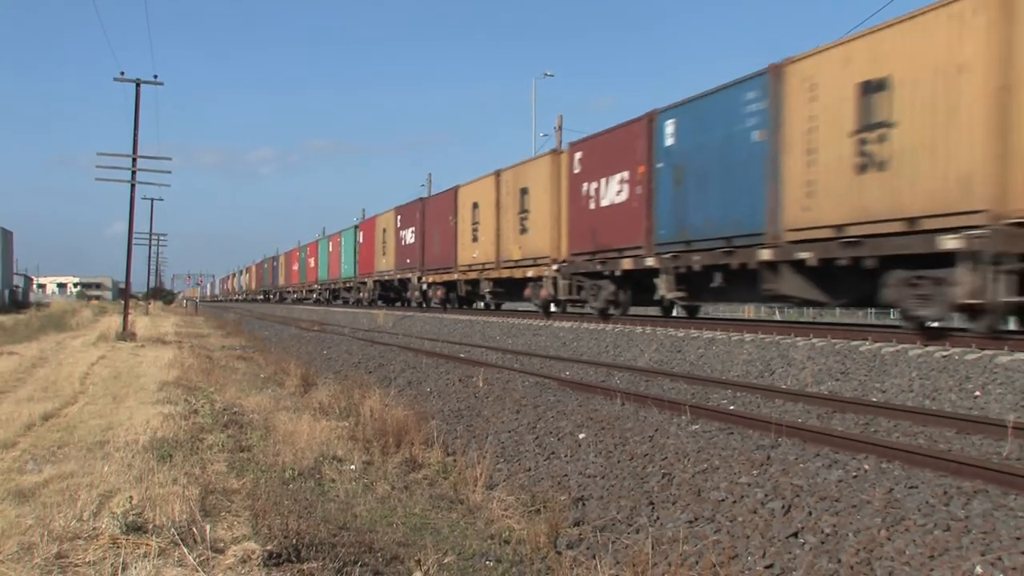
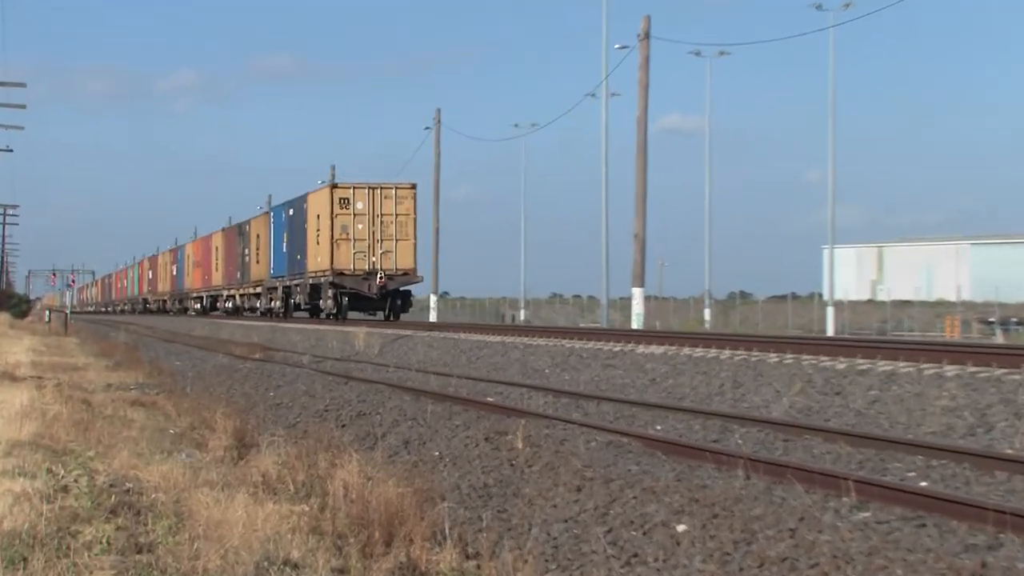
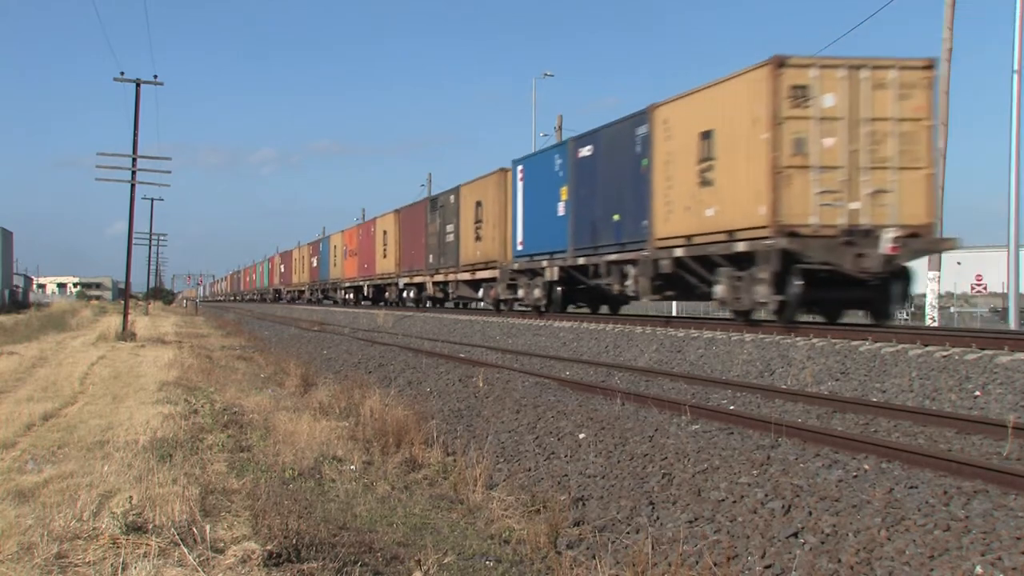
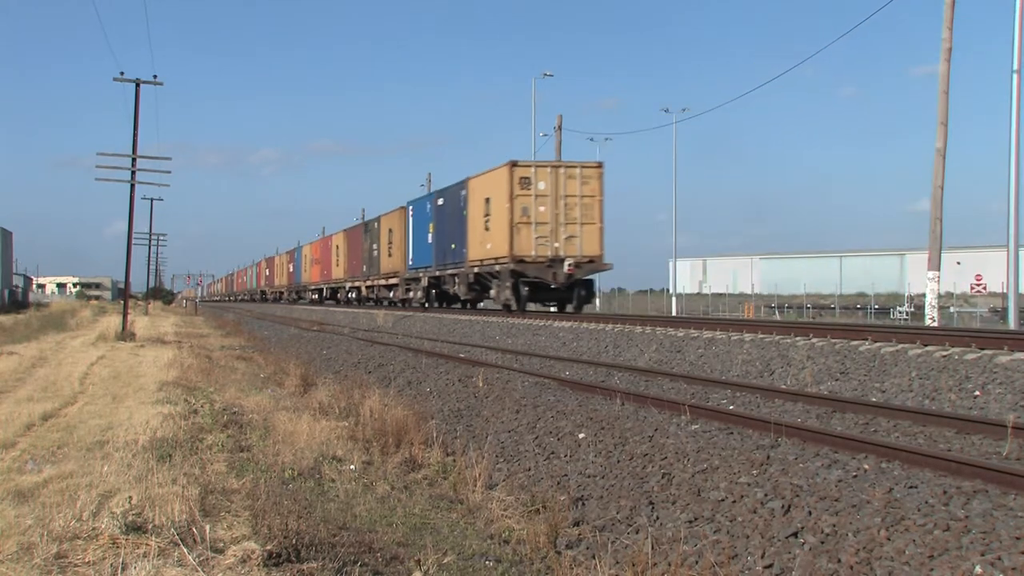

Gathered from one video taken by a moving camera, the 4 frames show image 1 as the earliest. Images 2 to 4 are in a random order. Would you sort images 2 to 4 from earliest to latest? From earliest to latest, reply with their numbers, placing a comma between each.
3, 4, 2
